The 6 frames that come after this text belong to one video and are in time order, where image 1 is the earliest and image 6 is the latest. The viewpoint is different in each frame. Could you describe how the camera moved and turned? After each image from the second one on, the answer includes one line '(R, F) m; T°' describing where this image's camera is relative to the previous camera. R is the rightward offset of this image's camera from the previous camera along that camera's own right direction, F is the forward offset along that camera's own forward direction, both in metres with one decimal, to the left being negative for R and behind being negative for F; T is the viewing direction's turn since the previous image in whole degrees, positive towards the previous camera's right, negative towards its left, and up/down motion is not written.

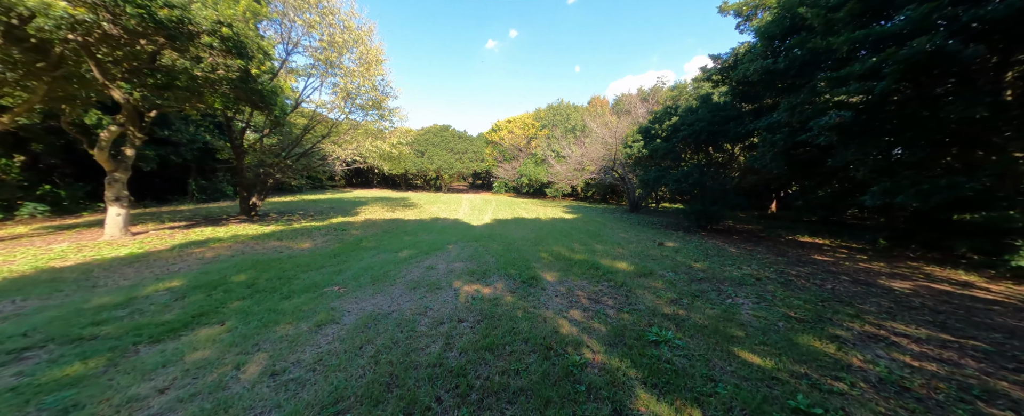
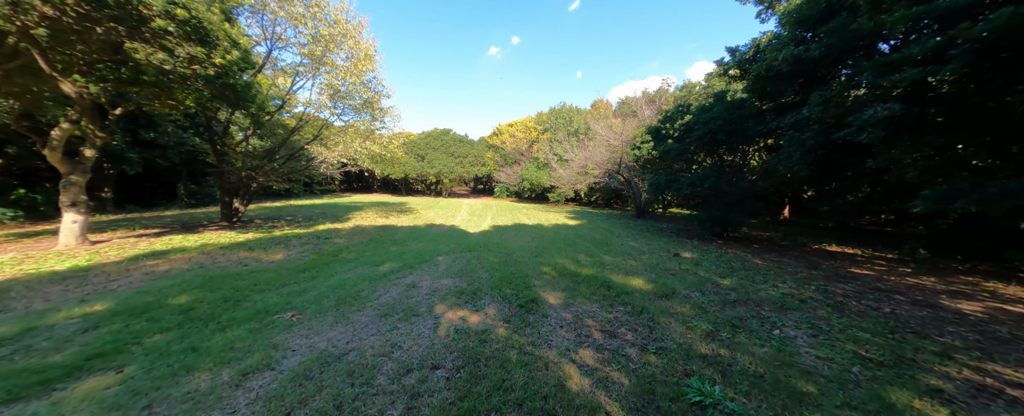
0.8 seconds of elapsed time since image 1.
(+0.1, +0.8) m; -1°
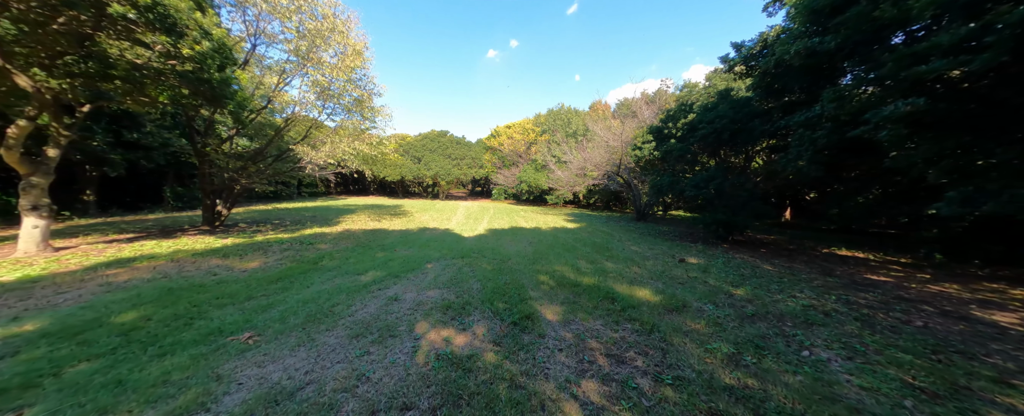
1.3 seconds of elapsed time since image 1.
(+0.1, +0.4) m; 0°
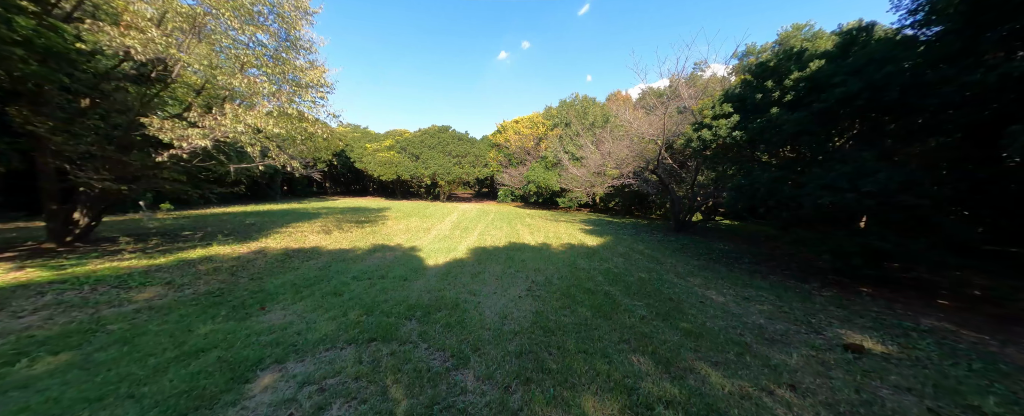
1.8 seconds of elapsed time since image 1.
(+0.4, +3.4) m; -2°
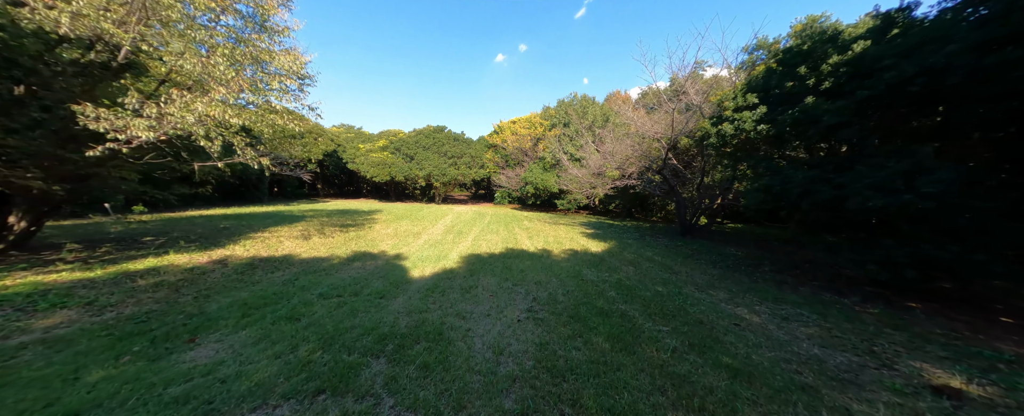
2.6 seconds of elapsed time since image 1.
(0.0, +0.7) m; +1°
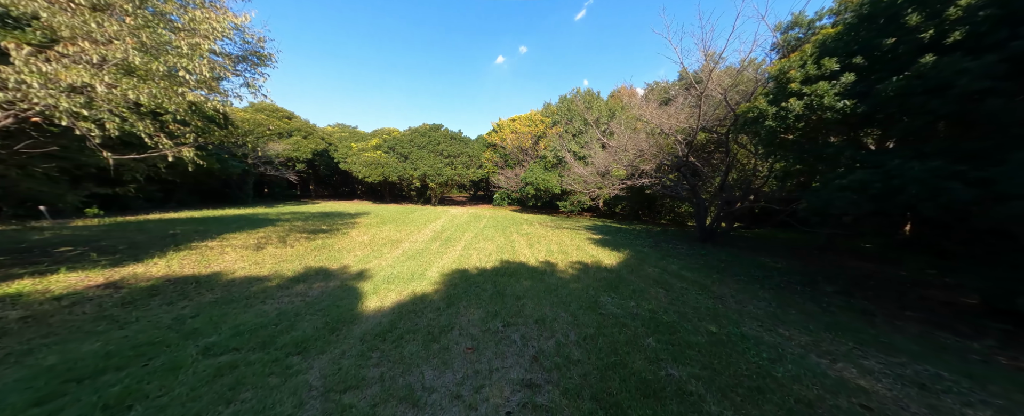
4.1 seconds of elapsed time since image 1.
(+0.1, +1.4) m; 0°
